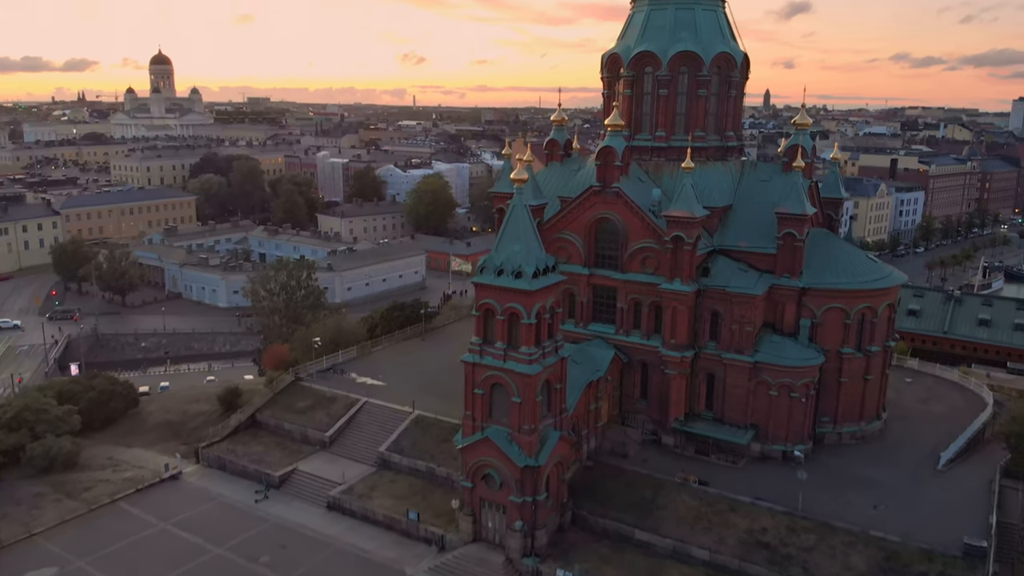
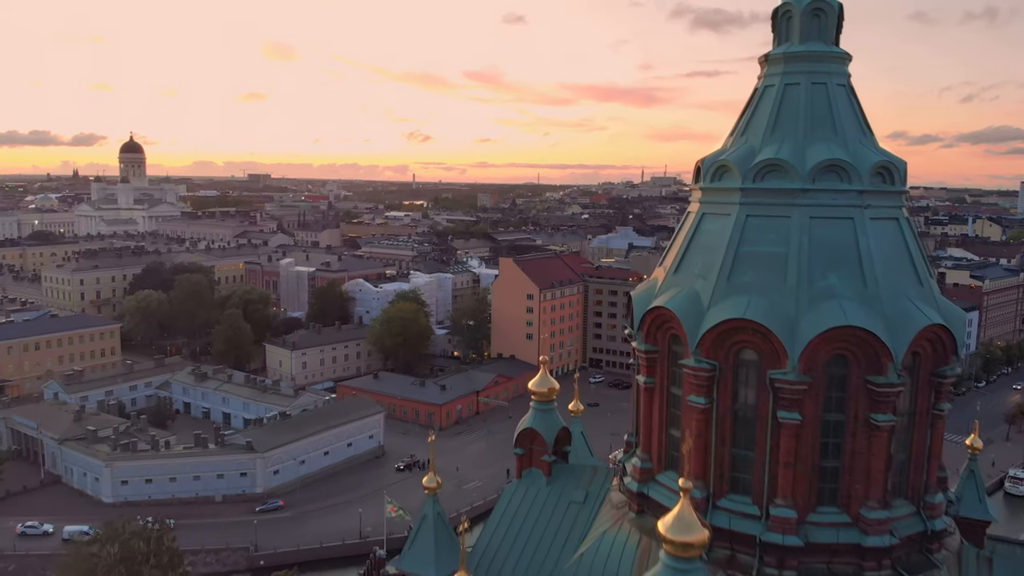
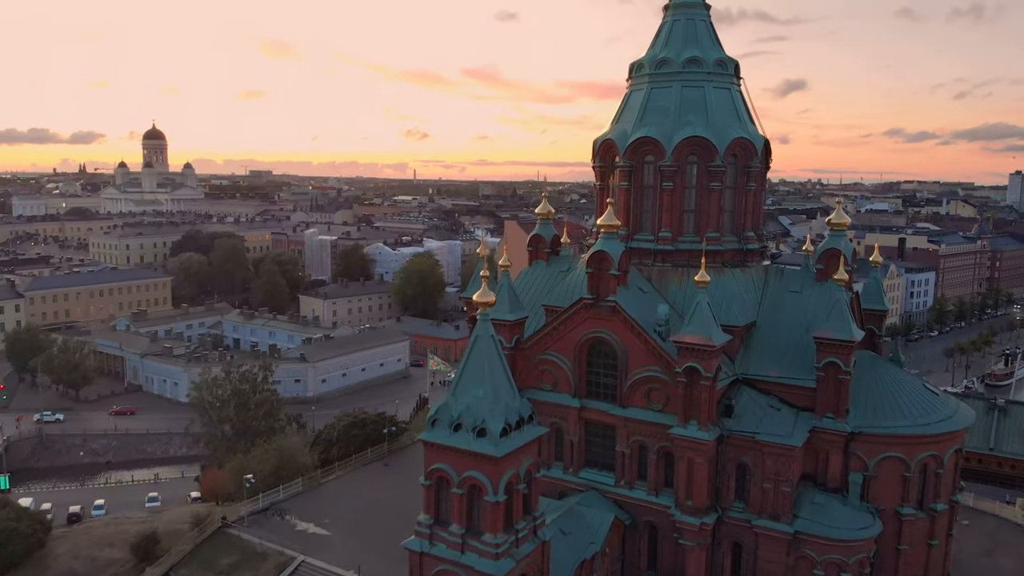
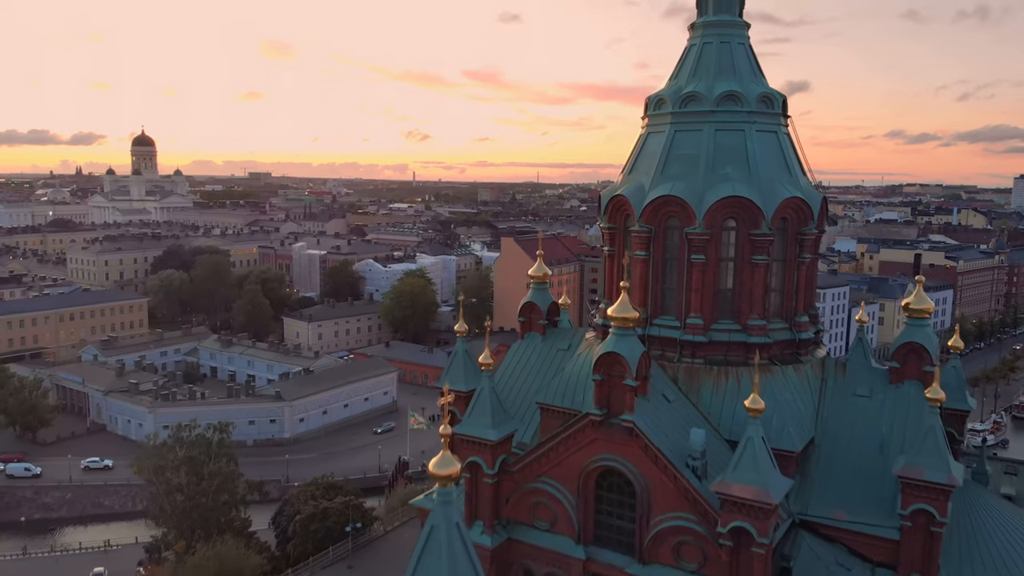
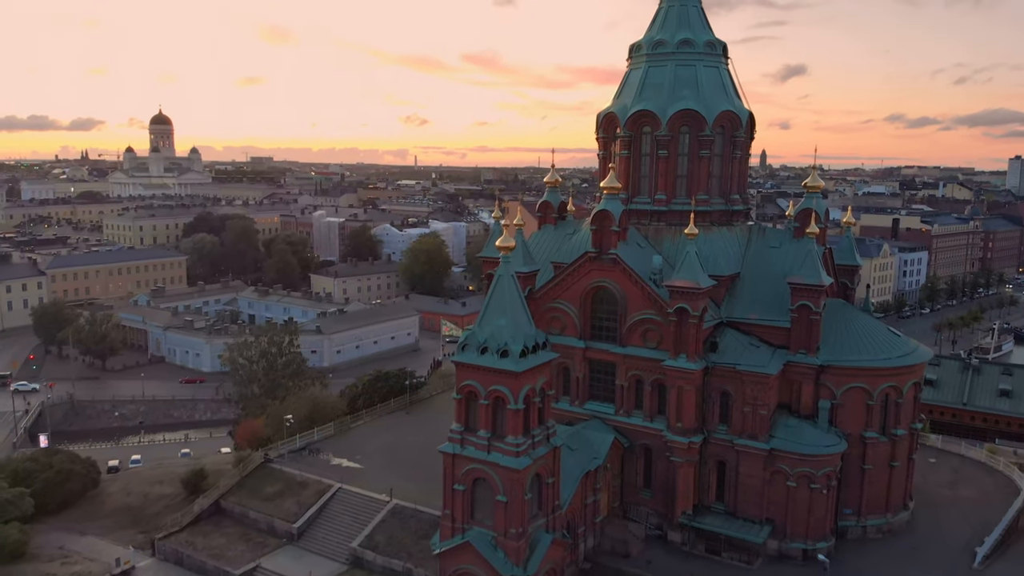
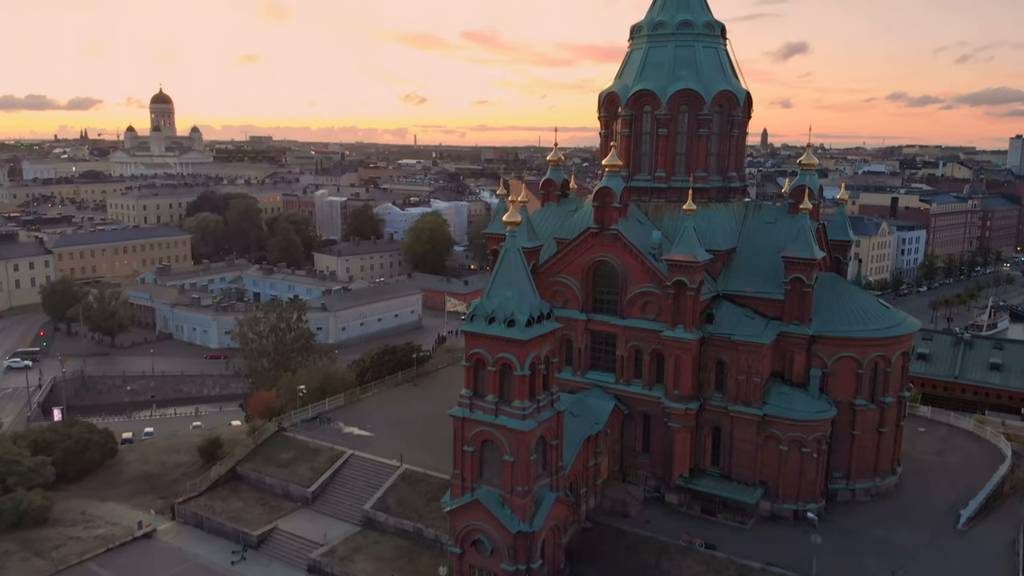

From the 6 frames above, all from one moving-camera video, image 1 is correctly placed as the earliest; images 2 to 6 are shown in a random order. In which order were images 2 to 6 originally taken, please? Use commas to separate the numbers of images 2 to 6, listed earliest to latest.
6, 5, 3, 4, 2
